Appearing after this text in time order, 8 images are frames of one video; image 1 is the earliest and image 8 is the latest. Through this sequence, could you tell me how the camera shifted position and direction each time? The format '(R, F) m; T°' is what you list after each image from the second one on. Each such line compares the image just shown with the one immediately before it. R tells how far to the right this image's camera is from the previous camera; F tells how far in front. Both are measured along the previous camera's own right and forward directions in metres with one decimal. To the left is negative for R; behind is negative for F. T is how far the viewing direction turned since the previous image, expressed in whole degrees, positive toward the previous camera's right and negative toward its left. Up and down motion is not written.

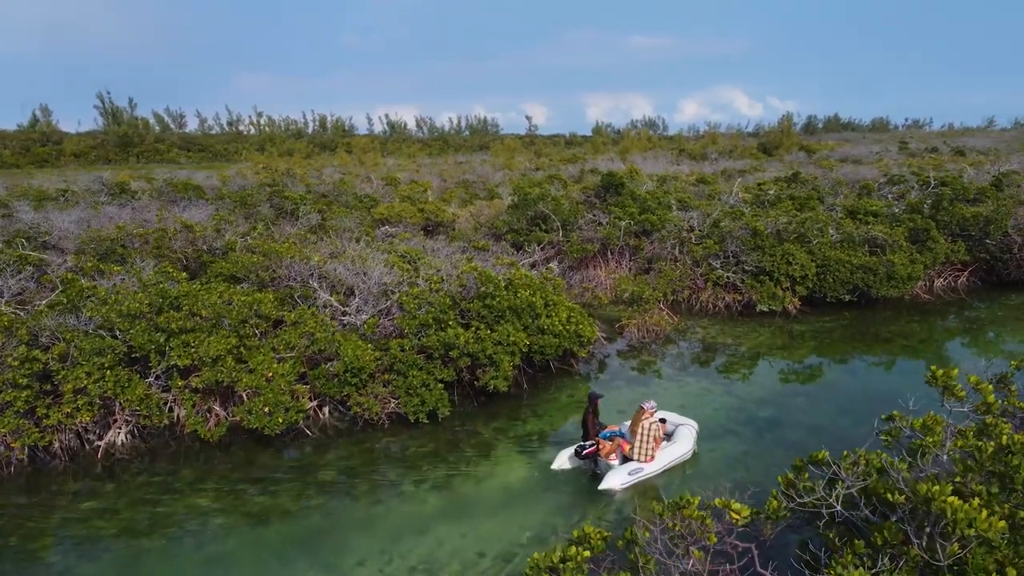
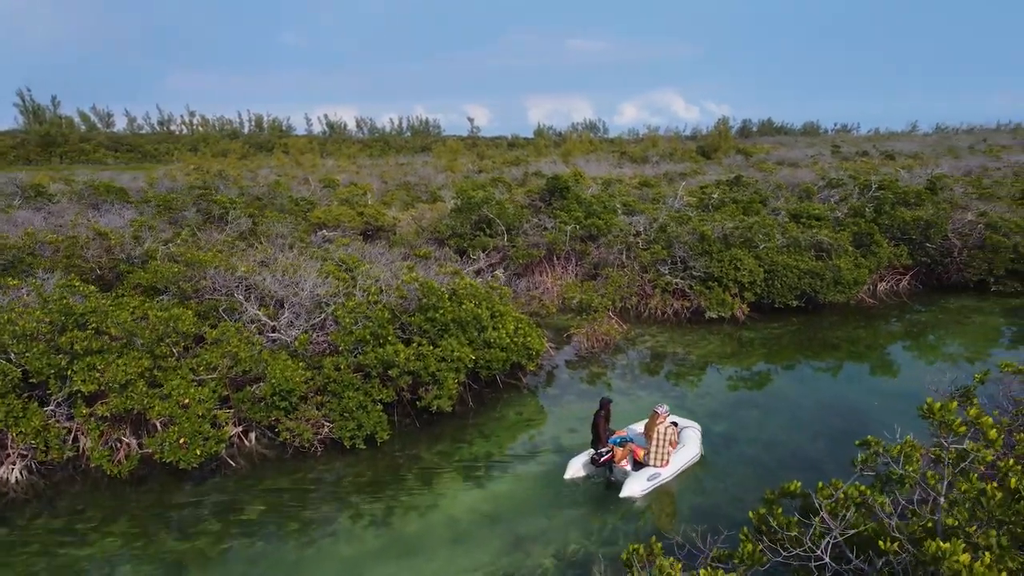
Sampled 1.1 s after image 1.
(0.0, +0.7) m; +4°
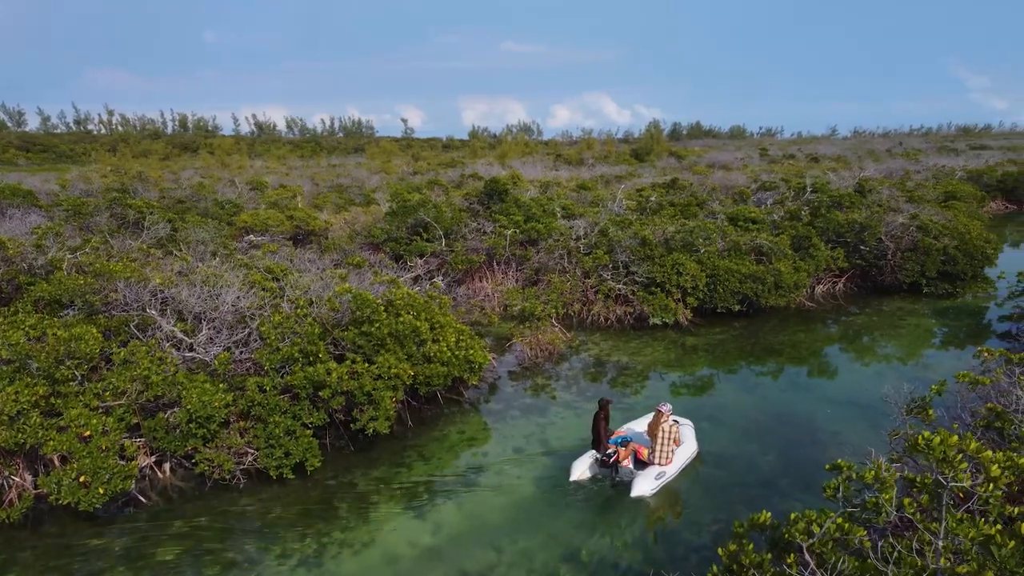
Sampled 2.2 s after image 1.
(-0.1, +0.6) m; +5°
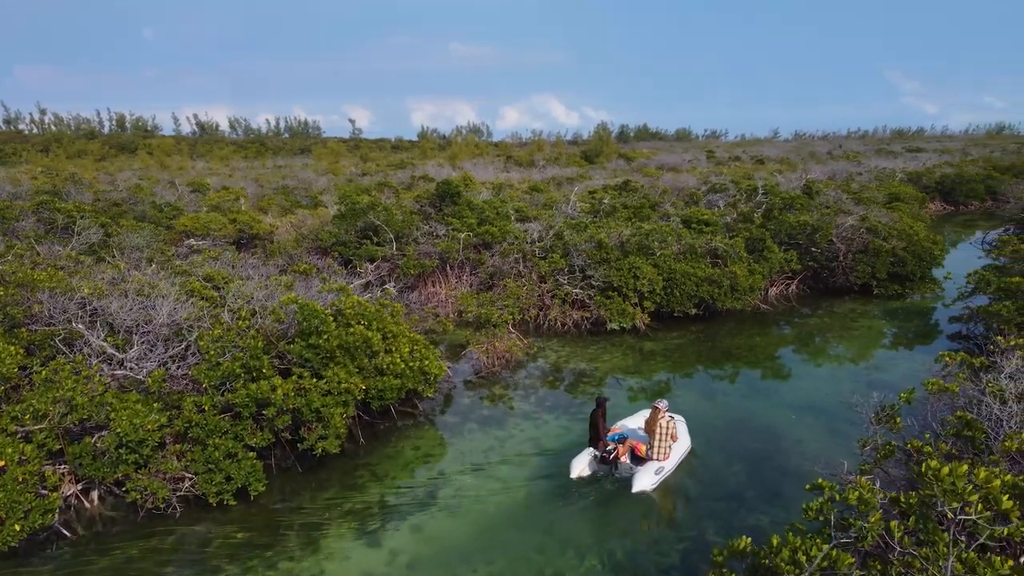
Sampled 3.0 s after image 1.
(-0.1, +0.4) m; +4°
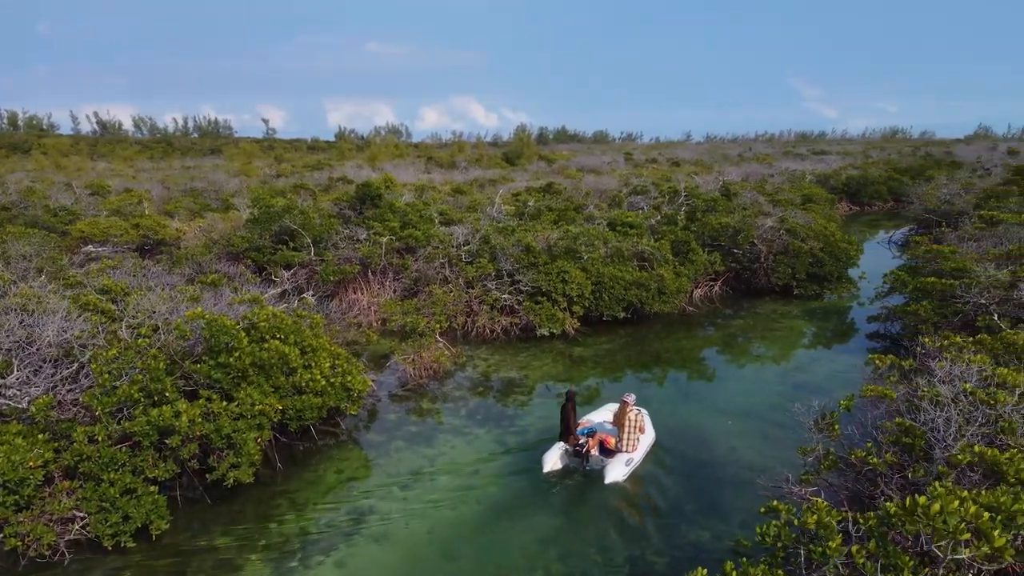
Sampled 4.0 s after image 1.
(-0.1, +0.5) m; +6°
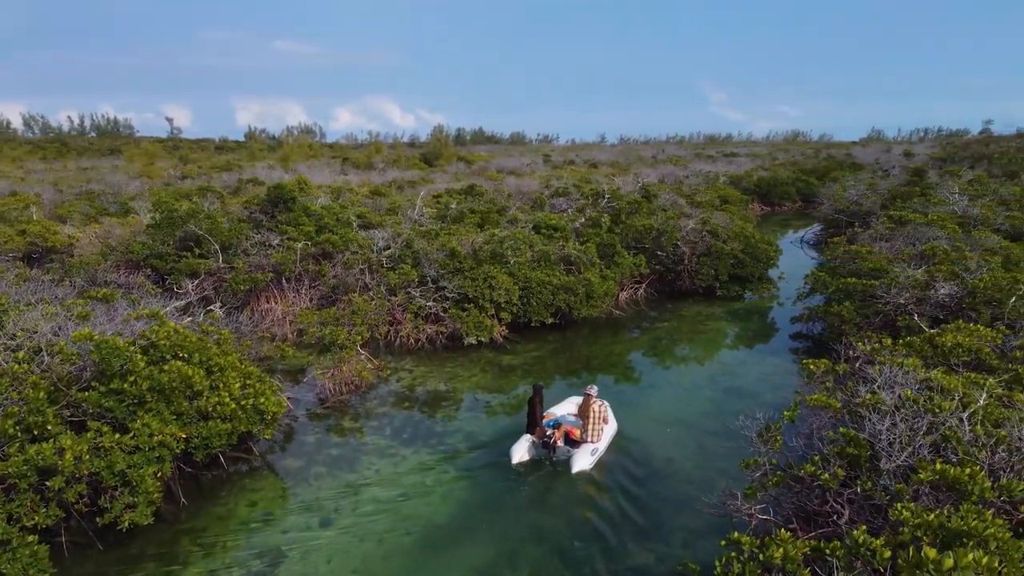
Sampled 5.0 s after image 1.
(-0.1, +0.5) m; +6°
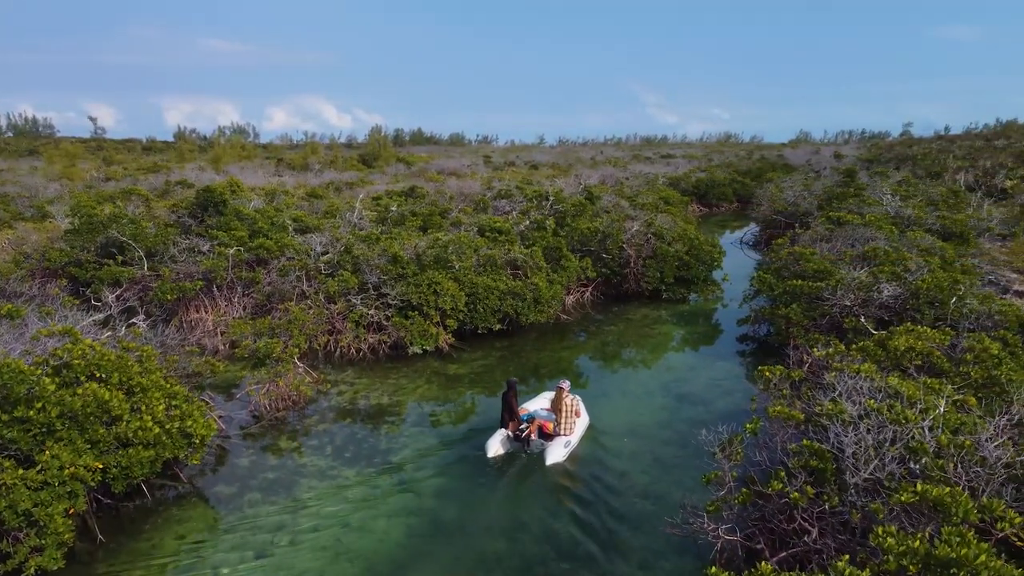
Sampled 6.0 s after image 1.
(-0.1, +0.4) m; +4°
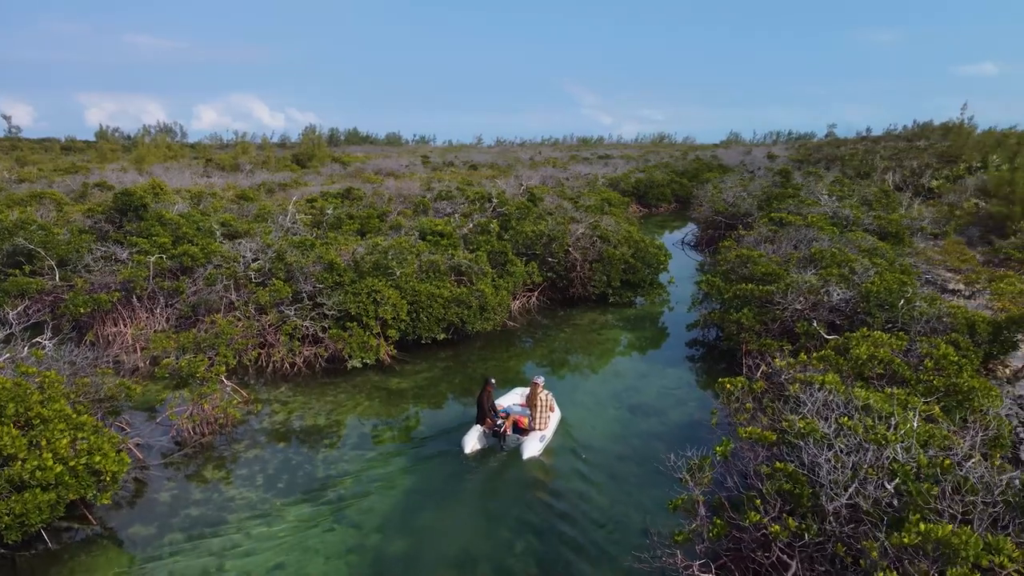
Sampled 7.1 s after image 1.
(-0.1, +0.6) m; +5°
